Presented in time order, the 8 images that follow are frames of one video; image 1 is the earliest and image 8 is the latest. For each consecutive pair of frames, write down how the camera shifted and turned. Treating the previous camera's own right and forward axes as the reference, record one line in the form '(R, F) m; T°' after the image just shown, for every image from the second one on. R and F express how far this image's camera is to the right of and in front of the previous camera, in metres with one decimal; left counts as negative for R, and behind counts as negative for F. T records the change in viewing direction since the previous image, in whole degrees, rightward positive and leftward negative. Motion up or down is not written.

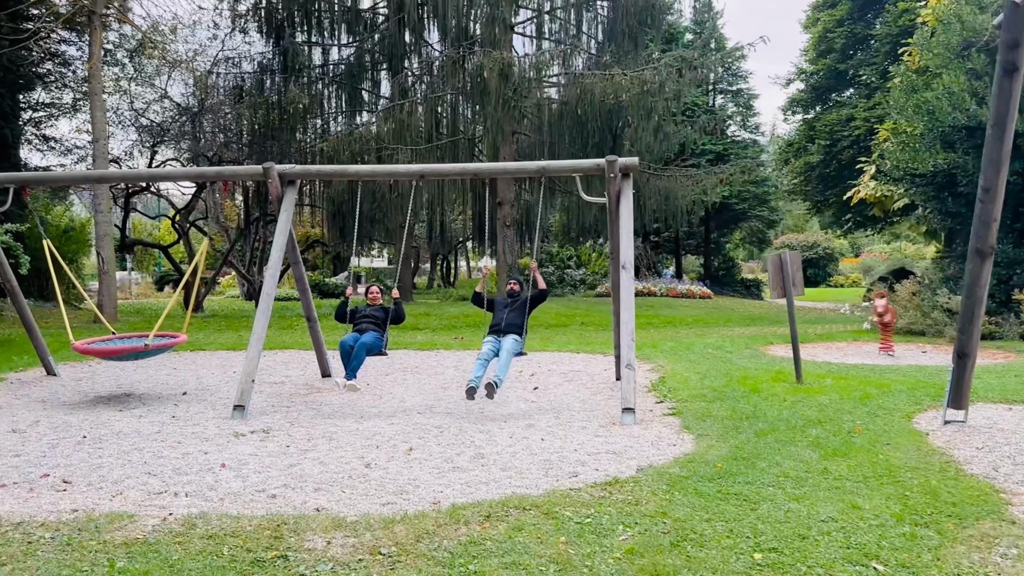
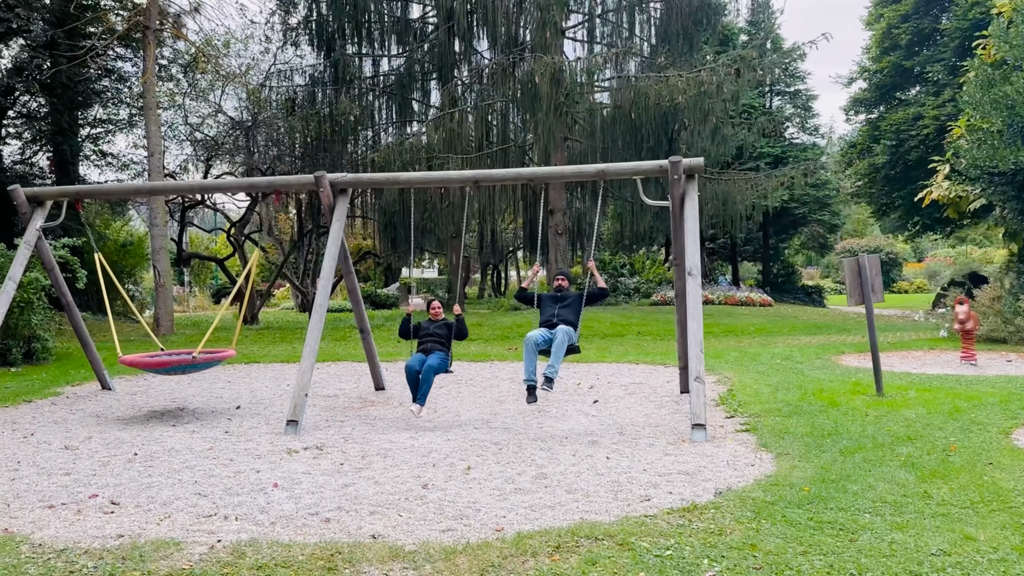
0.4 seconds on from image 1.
(-0.1, +0.3) m; -3°
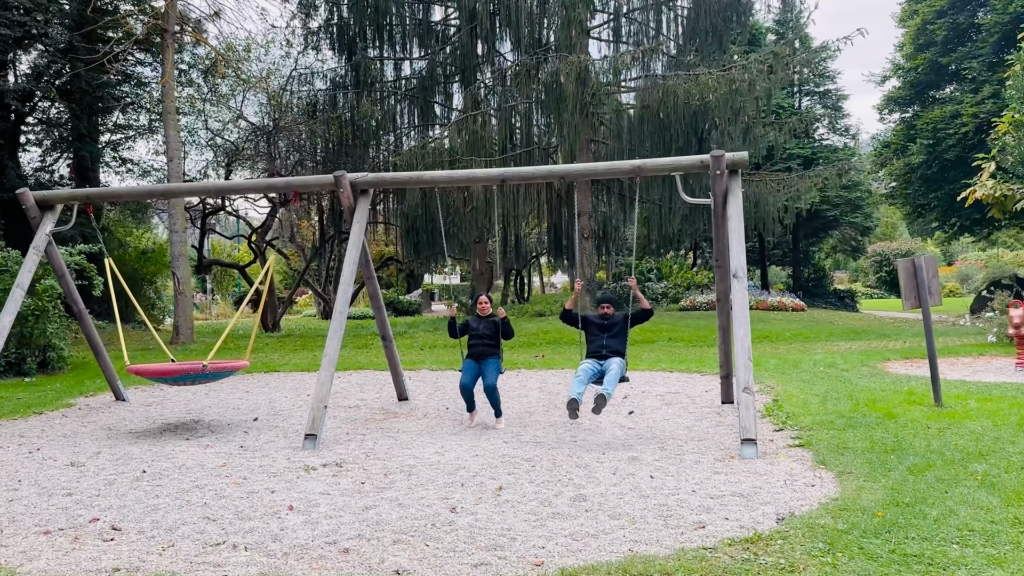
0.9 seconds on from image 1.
(-0.1, +0.4) m; -1°
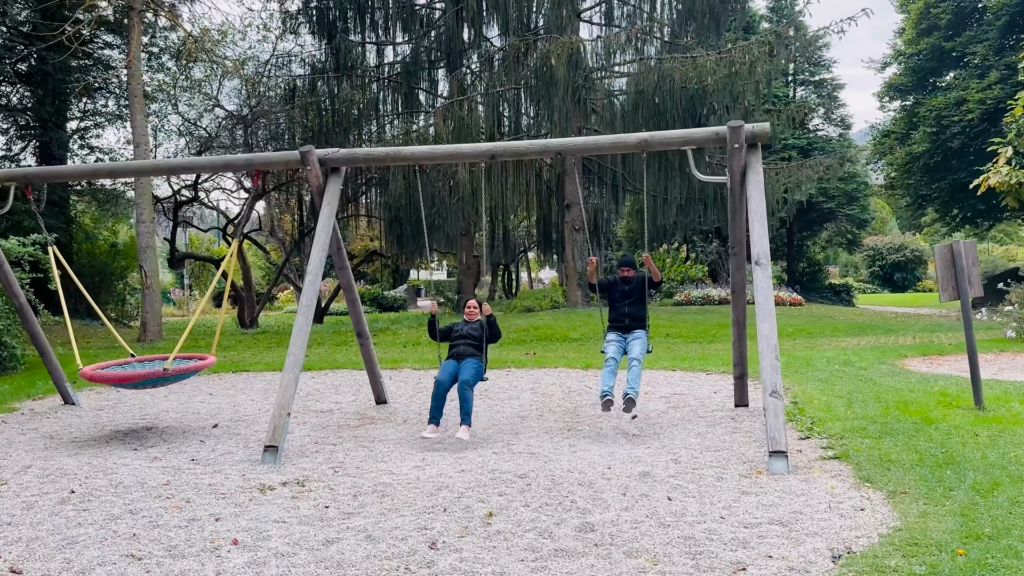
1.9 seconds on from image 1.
(0.0, +0.7) m; +1°
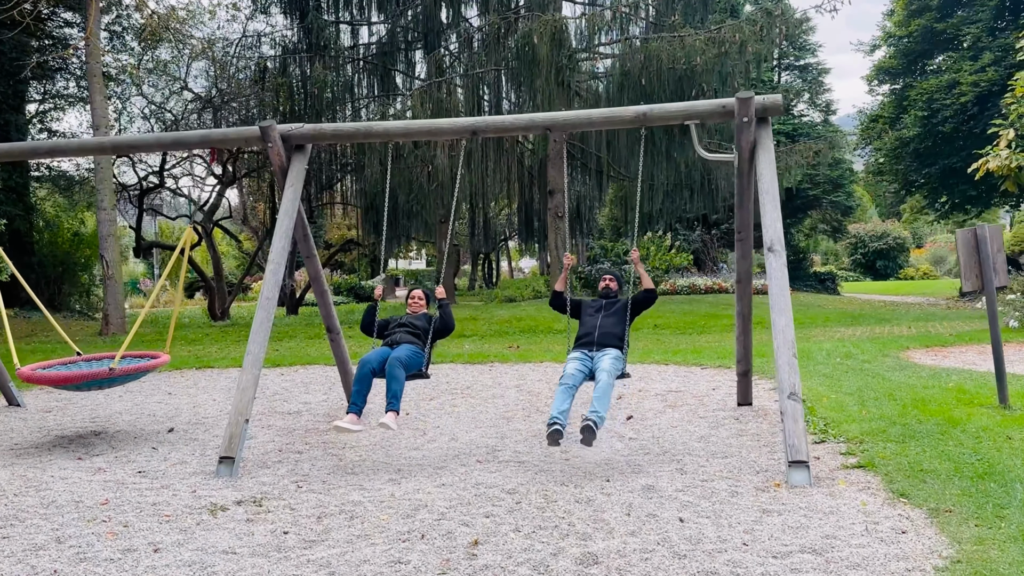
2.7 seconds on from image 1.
(0.0, +0.5) m; +1°
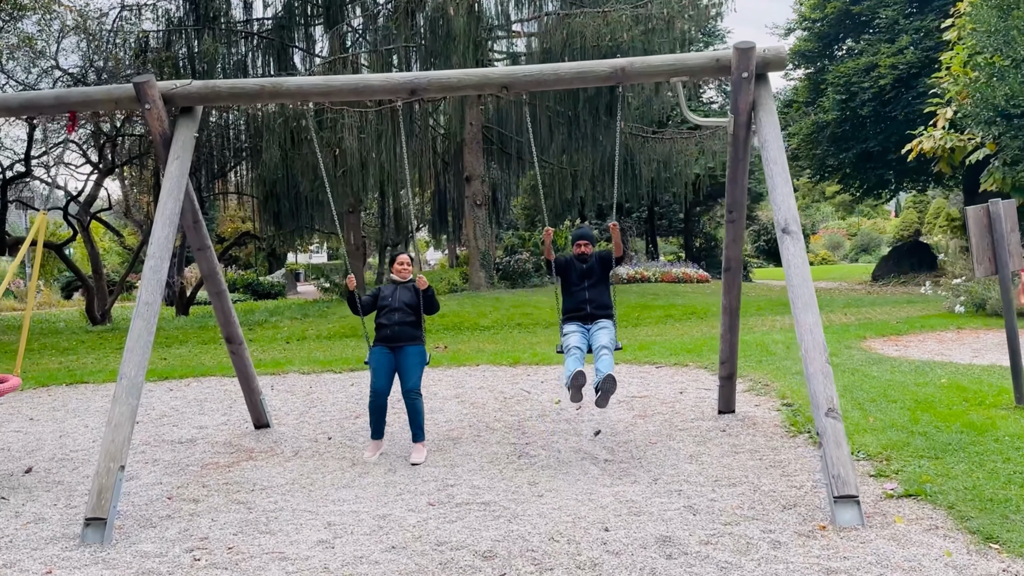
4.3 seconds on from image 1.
(-0.2, +0.9) m; +7°
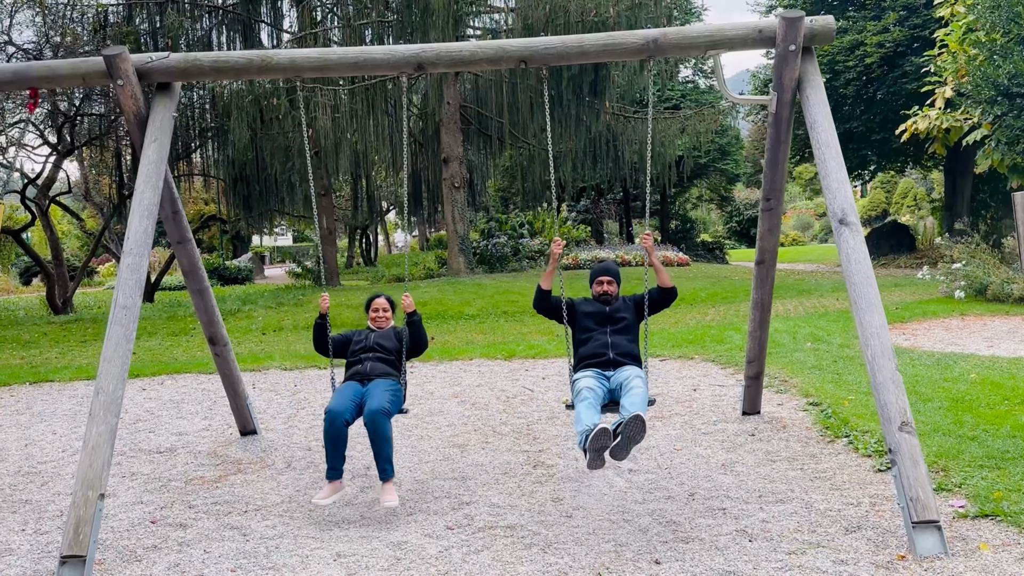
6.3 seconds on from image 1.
(-0.2, +0.4) m; +2°
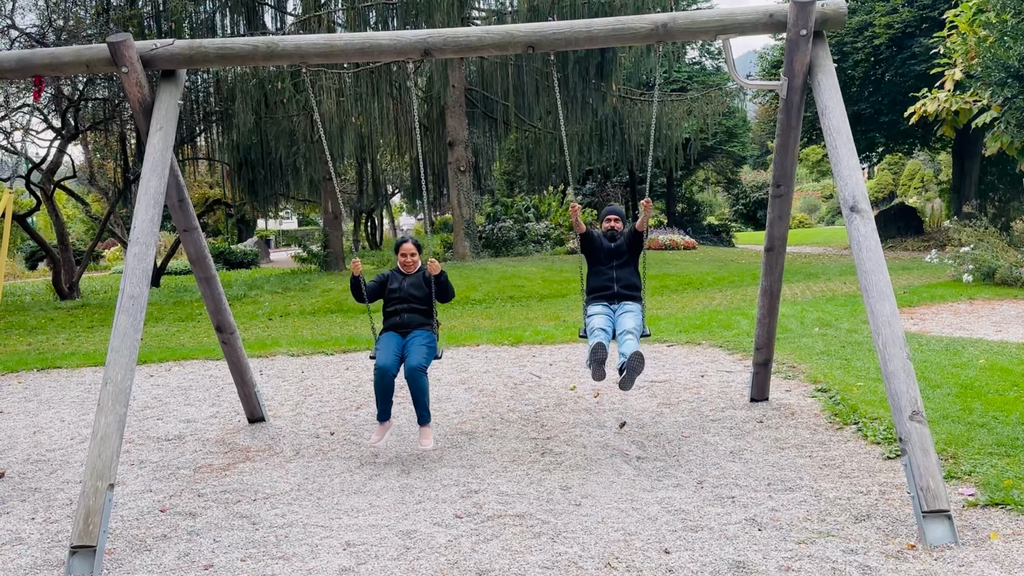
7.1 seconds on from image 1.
(0.0, 0.0) m; 0°
